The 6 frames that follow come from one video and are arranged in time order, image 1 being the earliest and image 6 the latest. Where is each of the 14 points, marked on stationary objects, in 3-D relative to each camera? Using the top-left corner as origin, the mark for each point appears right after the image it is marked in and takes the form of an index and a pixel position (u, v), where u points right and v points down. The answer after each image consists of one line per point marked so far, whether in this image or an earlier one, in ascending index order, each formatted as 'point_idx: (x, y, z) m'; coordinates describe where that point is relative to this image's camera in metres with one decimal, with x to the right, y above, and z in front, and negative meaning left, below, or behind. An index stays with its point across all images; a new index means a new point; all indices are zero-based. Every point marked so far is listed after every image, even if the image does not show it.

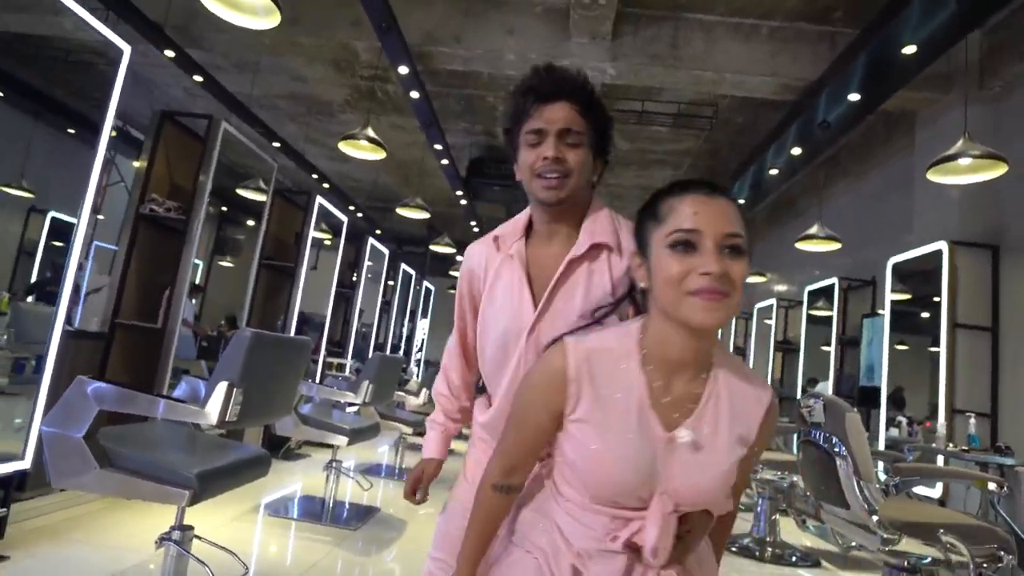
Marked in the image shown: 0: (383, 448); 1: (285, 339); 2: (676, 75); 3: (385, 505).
0: (-1.1, -1.4, +6.2) m
1: (-0.8, -0.2, +2.4) m
2: (+1.2, +1.5, +4.9) m
3: (-0.8, -1.3, +4.3) m
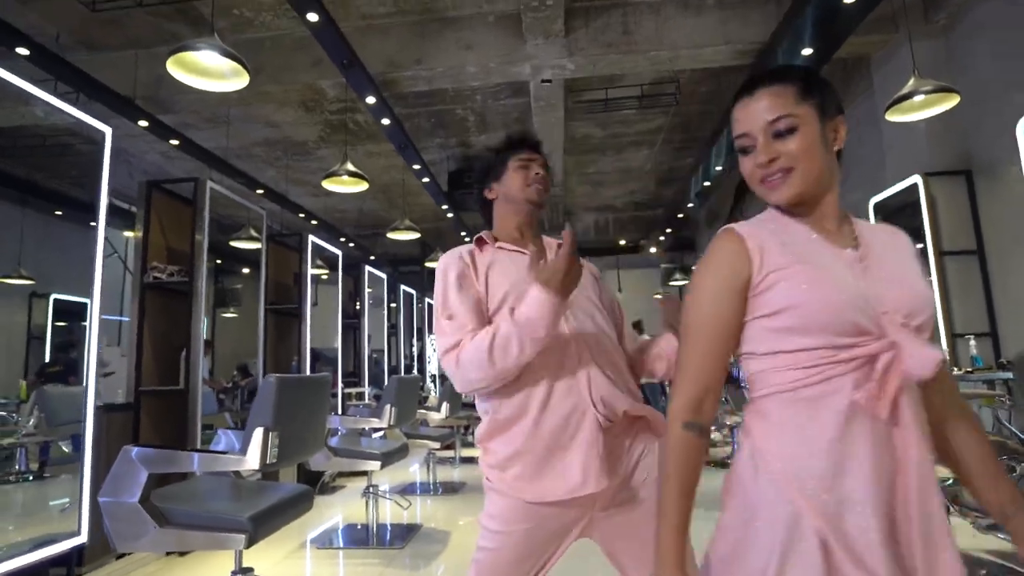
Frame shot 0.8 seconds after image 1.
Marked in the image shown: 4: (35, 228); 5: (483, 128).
0: (-0.9, -1.6, +6.3) m
1: (-0.7, -0.3, +2.5) m
2: (+0.9, +1.7, +5.0) m
3: (-0.5, -1.5, +4.4) m
4: (-2.9, +0.4, +4.2) m
5: (-0.3, +1.6, +7.1) m
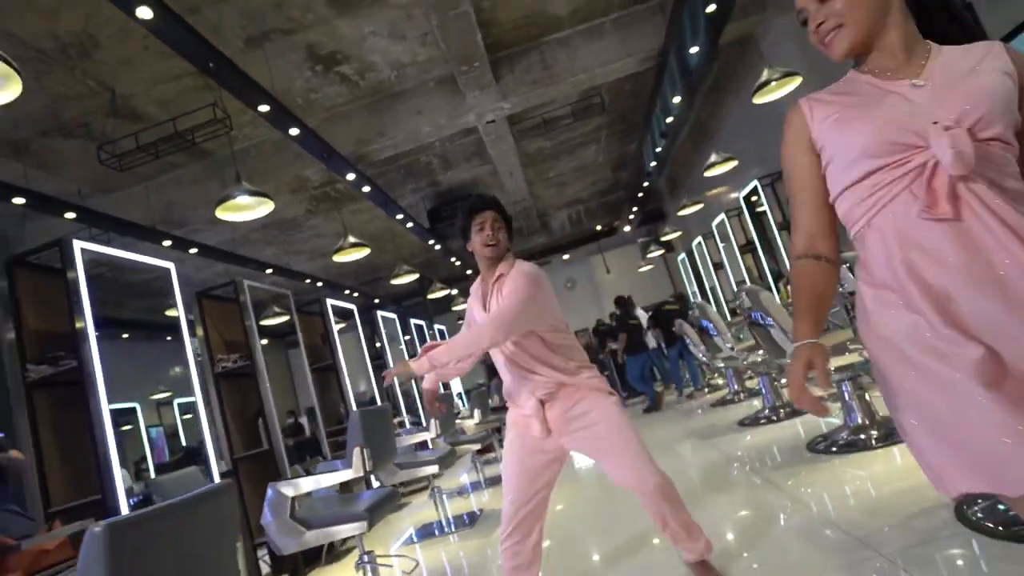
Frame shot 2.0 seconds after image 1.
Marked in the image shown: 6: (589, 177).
0: (-0.5, -1.9, +7.2) m
1: (-0.7, -0.6, +3.4) m
2: (+0.4, +1.7, +5.9) m
3: (-0.2, -1.7, +5.3) m
4: (-2.9, -0.5, +5.1) m
5: (-0.7, +1.4, +8.0) m
6: (+1.2, +1.7, +10.5) m
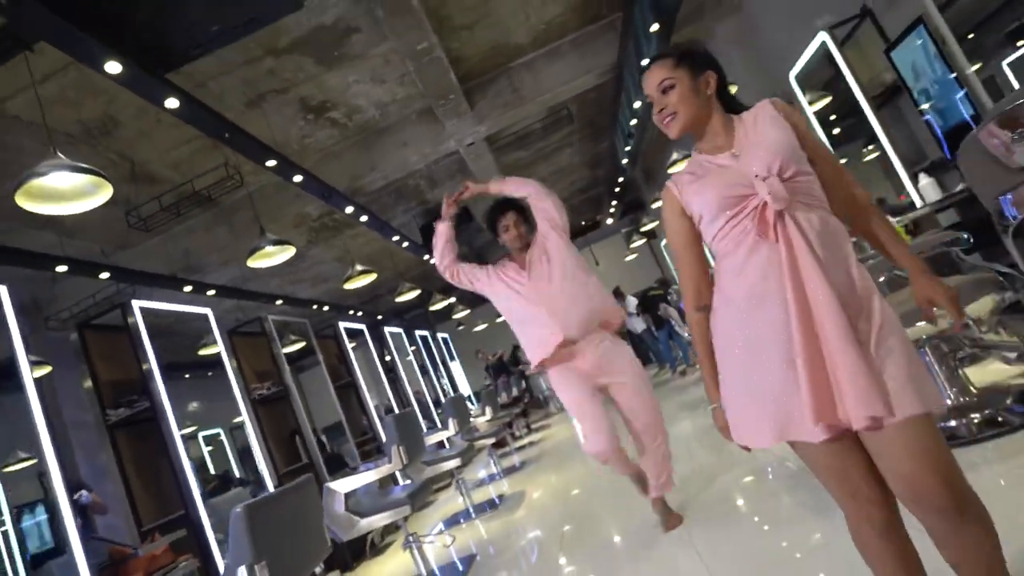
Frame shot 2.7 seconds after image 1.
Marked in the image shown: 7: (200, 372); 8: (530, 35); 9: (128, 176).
0: (-0.3, -2.0, +7.8) m
1: (-0.6, -0.7, +4.0) m
2: (+0.1, +1.7, +6.5) m
3: (-0.1, -1.7, +5.9) m
4: (-2.9, -0.9, +5.6) m
5: (-1.0, +1.3, +8.6) m
6: (+0.9, +1.8, +11.1) m
7: (-2.7, -0.7, +6.0) m
8: (+0.2, +2.2, +6.0) m
9: (-3.0, +0.9, +5.4) m
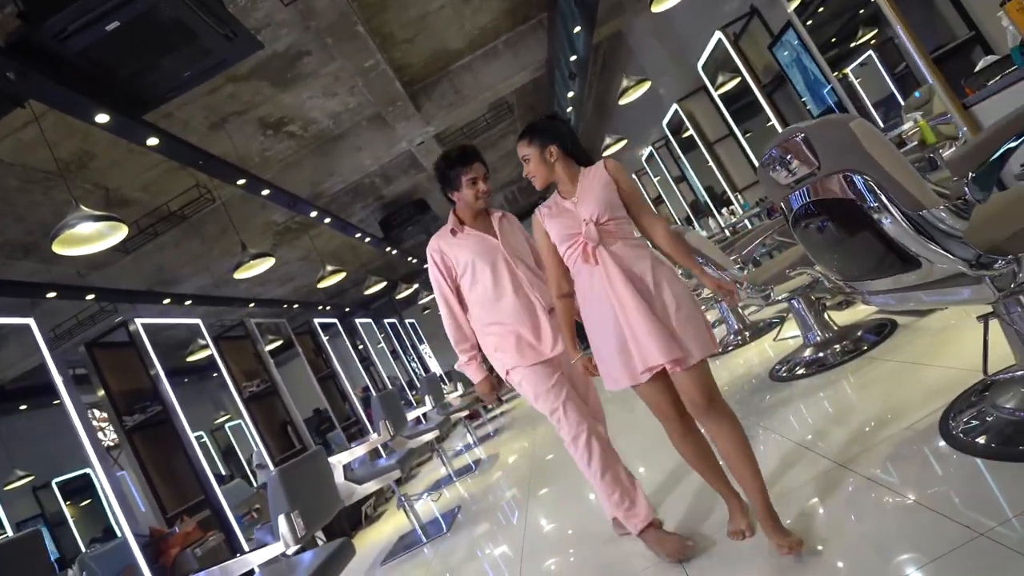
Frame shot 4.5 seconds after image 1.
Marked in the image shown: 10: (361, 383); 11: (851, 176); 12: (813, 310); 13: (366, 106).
0: (-0.6, -1.8, +8.4) m
1: (-0.8, -0.7, +4.5) m
2: (-0.4, +1.9, +7.0) m
3: (-0.3, -1.6, +6.5) m
4: (-3.1, -1.0, +6.1) m
5: (-1.6, +1.4, +9.1) m
6: (0.0, +2.1, +11.7) m
7: (-3.0, -0.8, +6.5) m
8: (-0.4, +2.3, +6.5) m
9: (-3.4, +0.7, +5.8) m
10: (-2.3, -1.4, +10.6) m
11: (+0.8, +0.3, +1.7) m
12: (+1.5, -0.1, +3.5) m
13: (-1.4, +1.7, +6.6) m
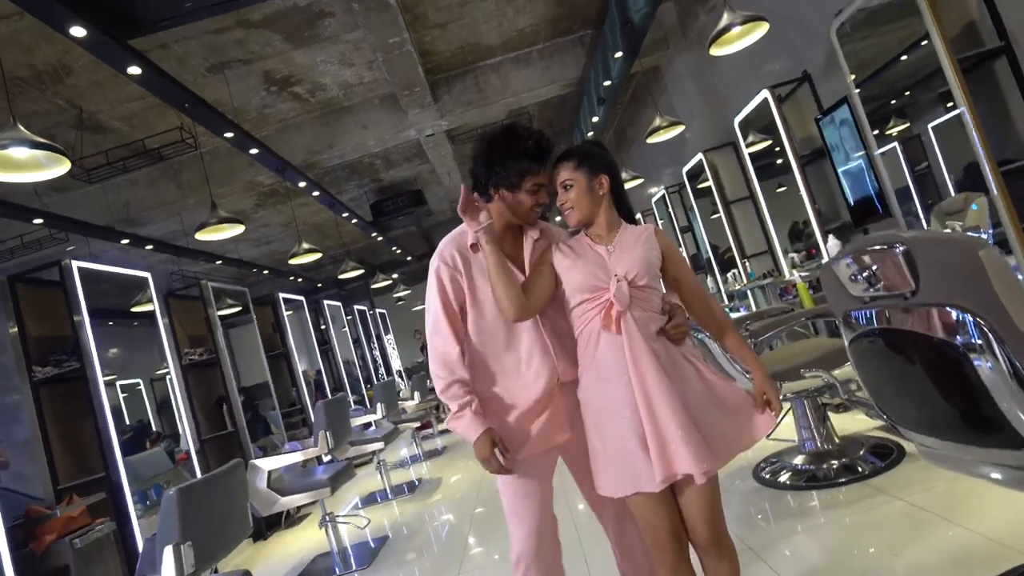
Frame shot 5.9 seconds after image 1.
0: (-1.2, -1.8, +7.9) m
1: (-1.1, -0.7, +4.1) m
2: (-0.2, +1.7, +6.7) m
3: (-0.8, -1.7, +6.1) m
4: (-3.4, -0.5, +5.6) m
5: (-1.5, +1.5, +8.6) m
6: (+0.2, +1.9, +11.3) m
7: (-3.3, -0.3, +6.0) m
8: (-0.1, +2.2, +6.1) m
9: (-3.3, +1.3, +5.3) m
10: (-2.8, -1.1, +10.1) m
11: (+0.8, 0.0, +1.3) m
12: (+1.4, -0.6, +3.2) m
13: (-1.2, +1.8, +6.2) m
